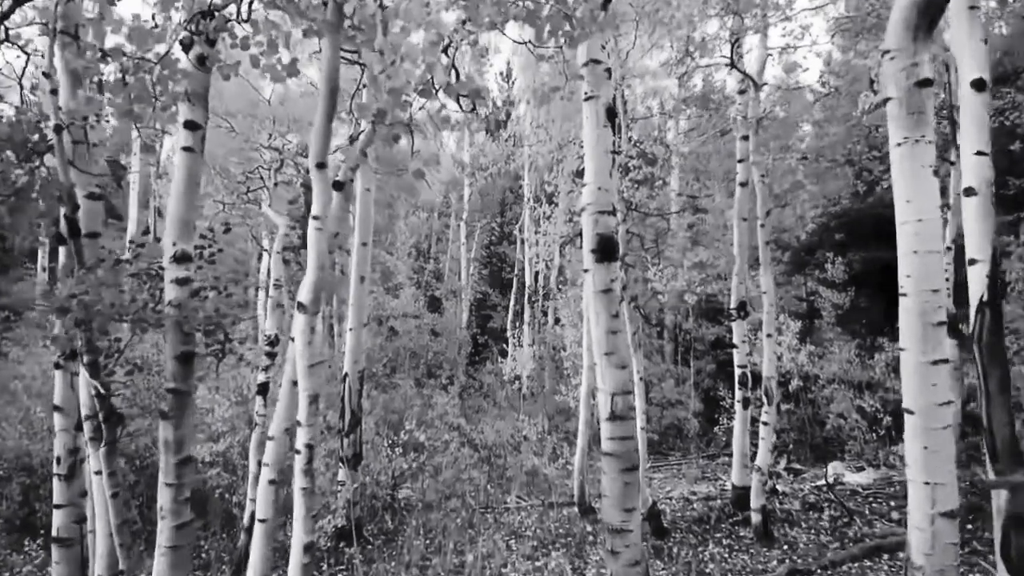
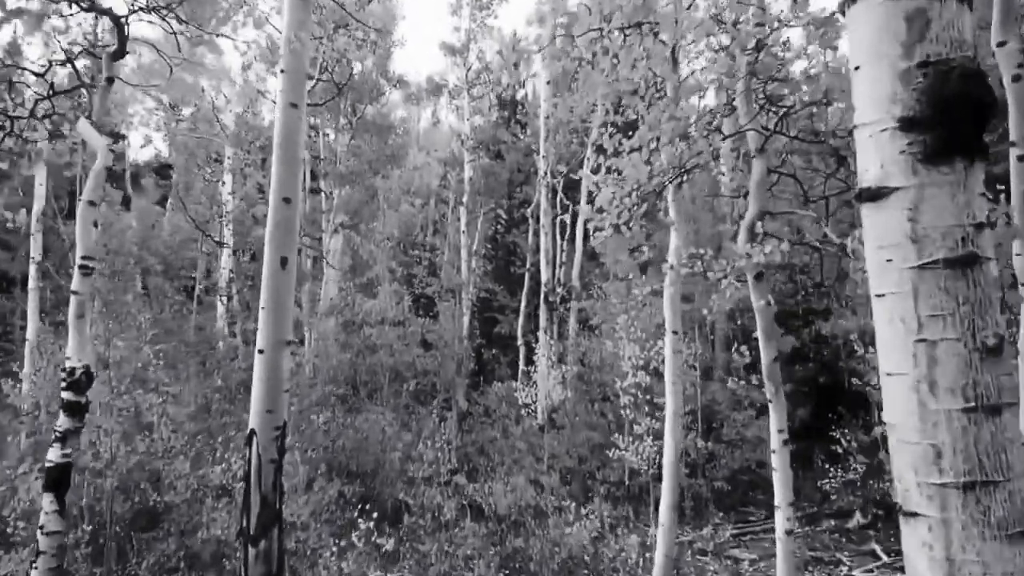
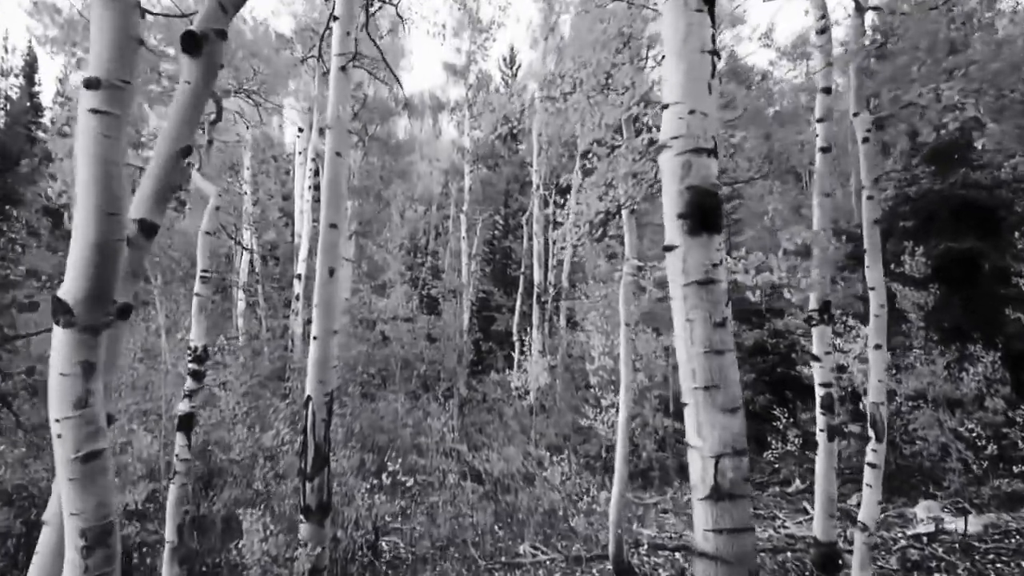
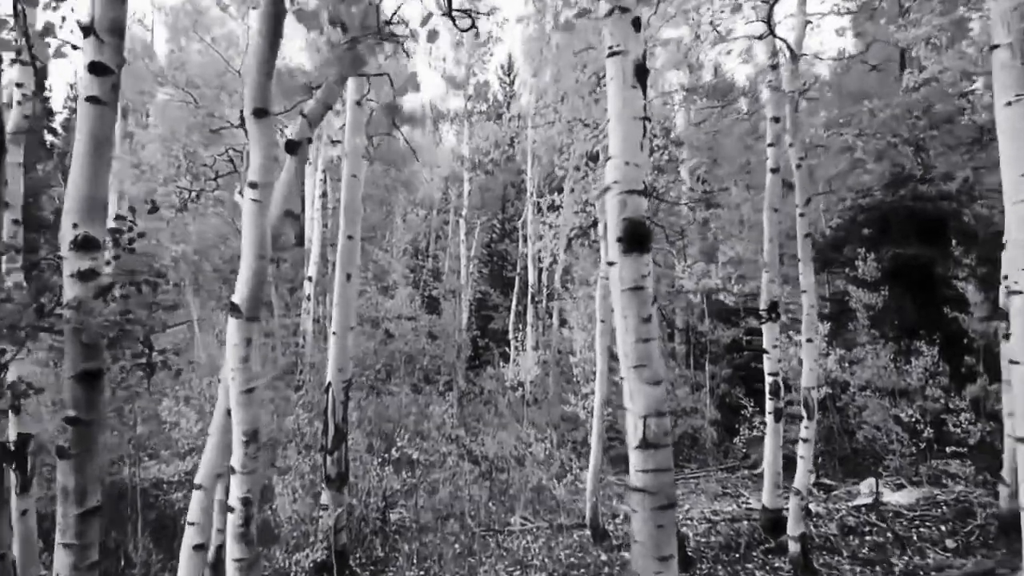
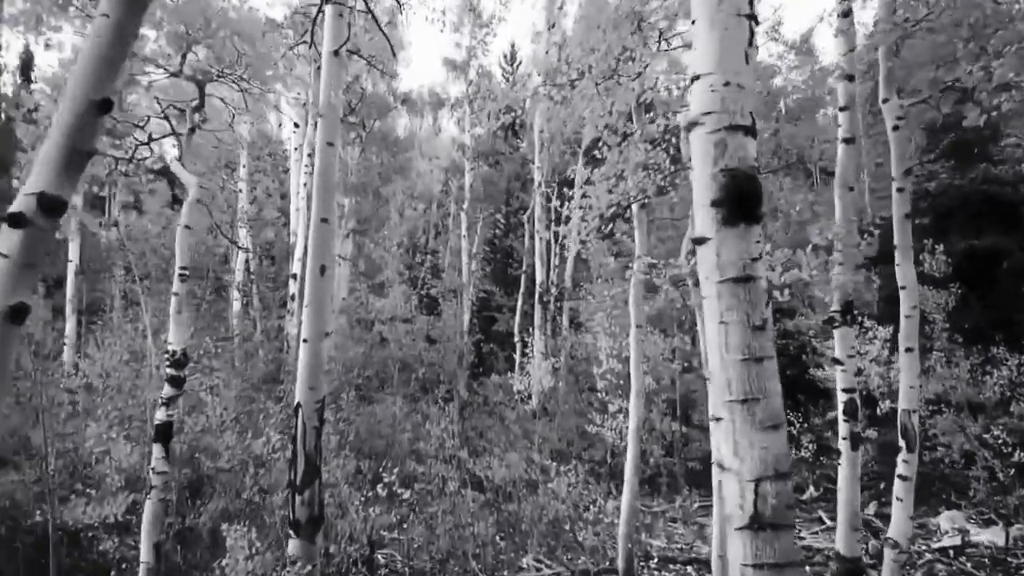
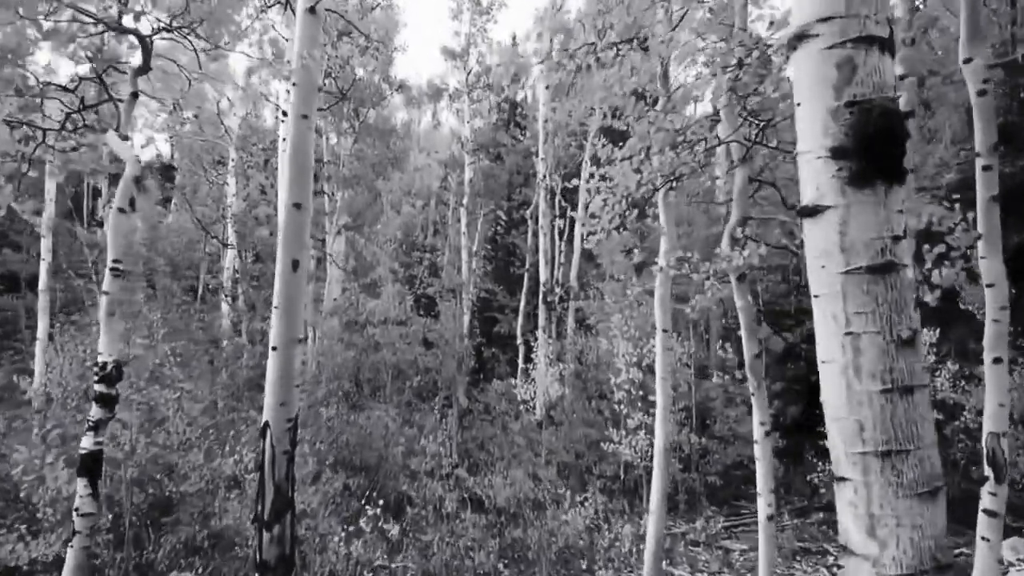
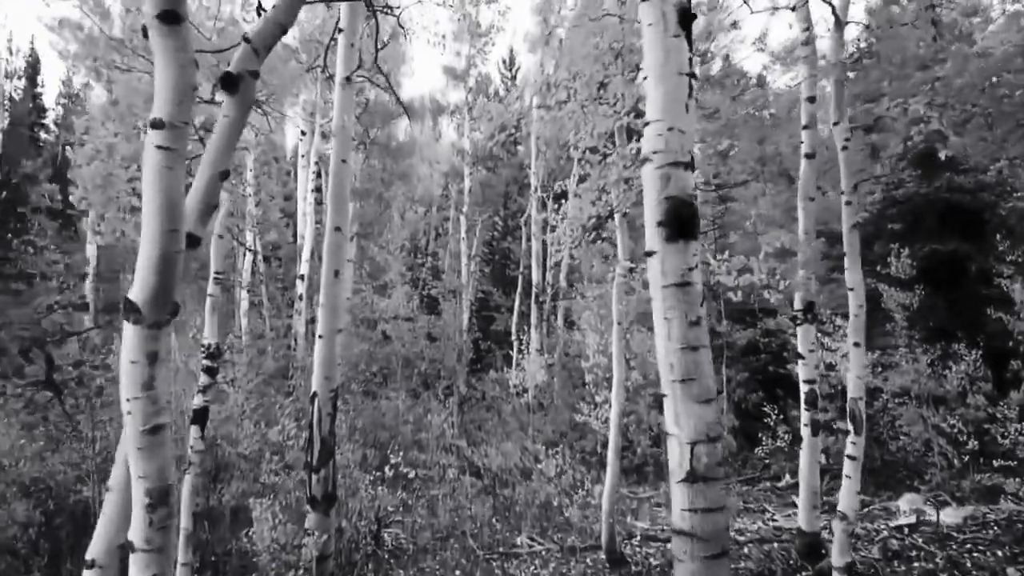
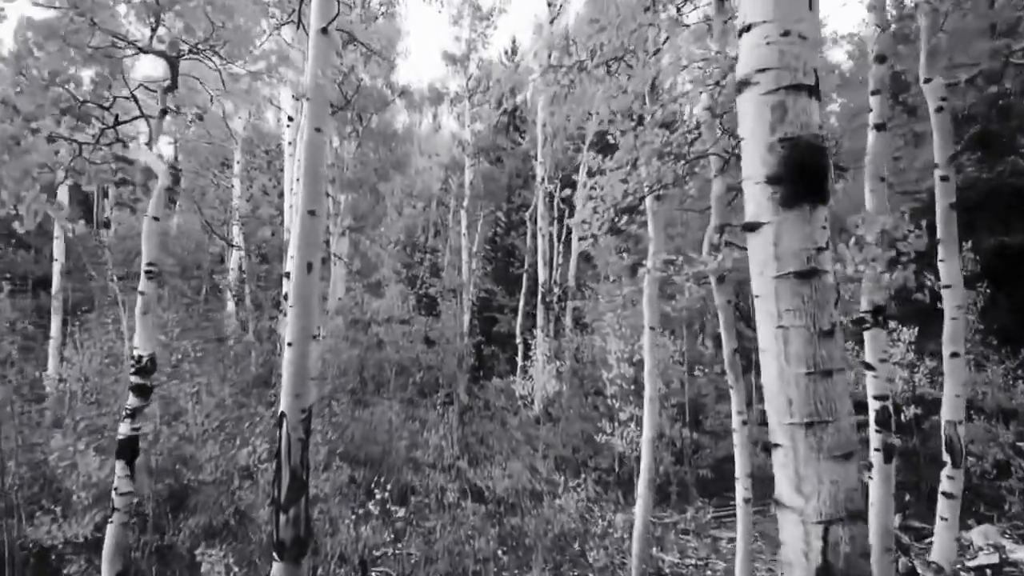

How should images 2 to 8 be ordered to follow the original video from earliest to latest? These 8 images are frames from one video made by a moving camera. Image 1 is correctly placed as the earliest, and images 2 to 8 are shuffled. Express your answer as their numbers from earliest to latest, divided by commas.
4, 7, 3, 5, 8, 6, 2
